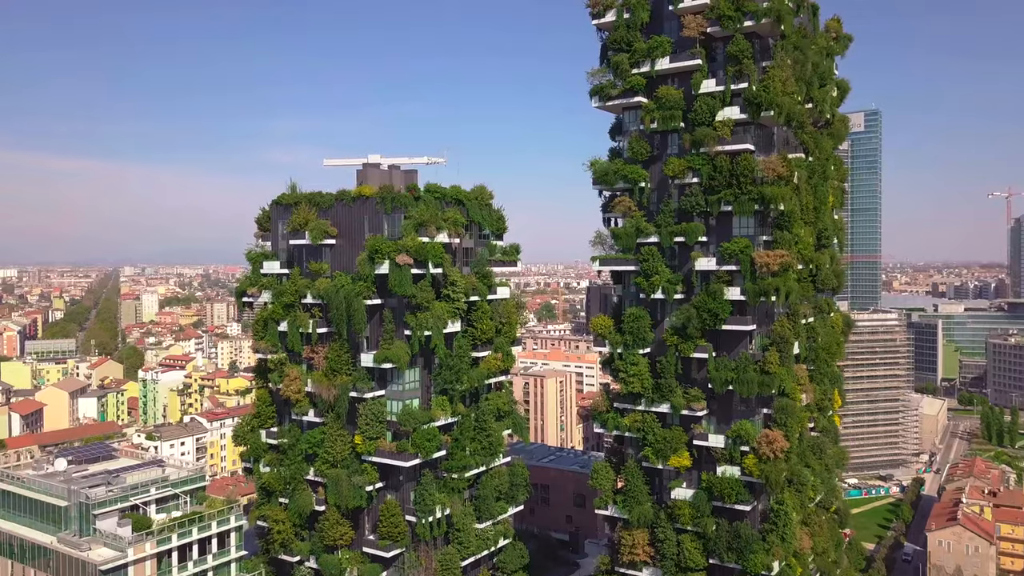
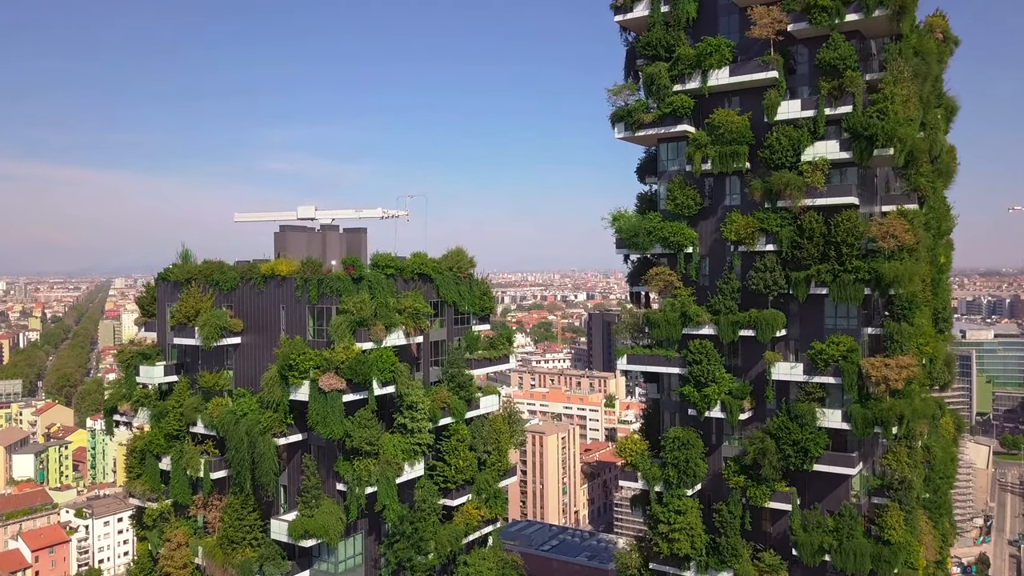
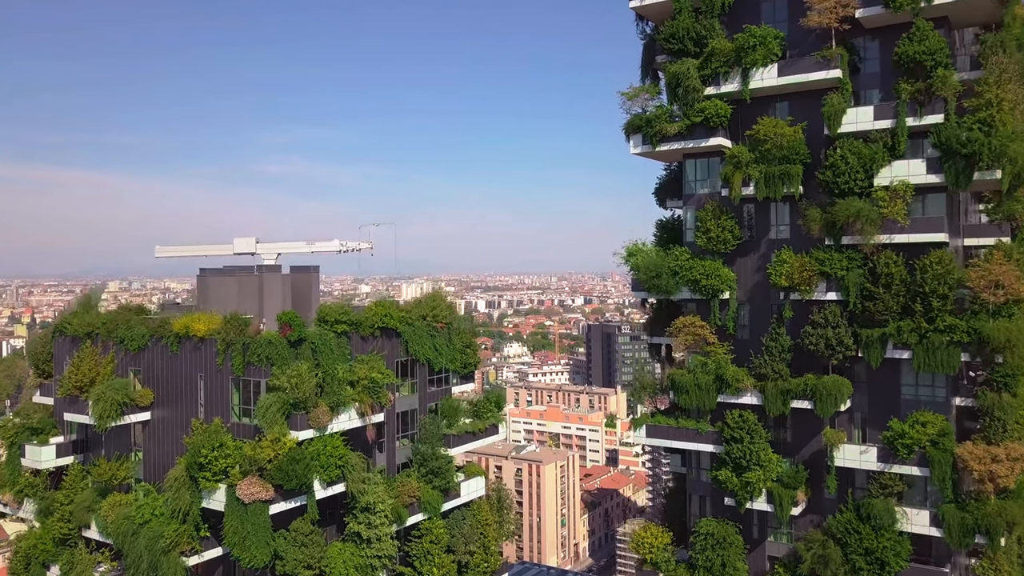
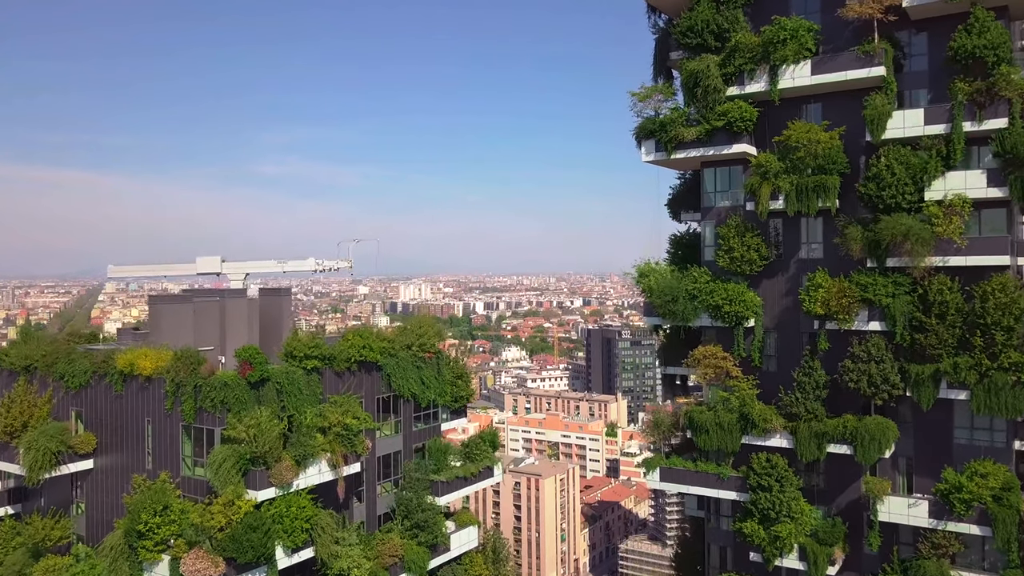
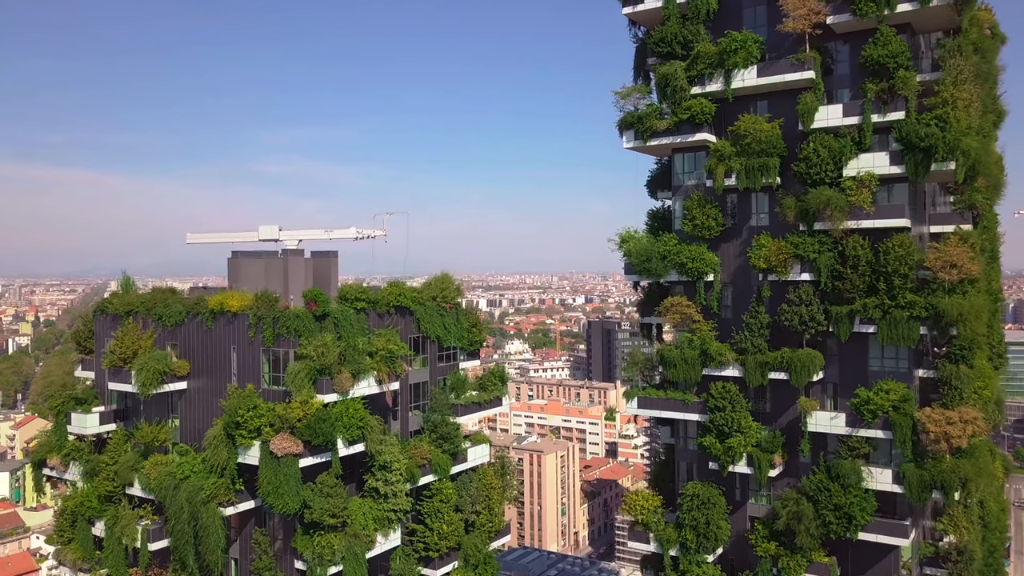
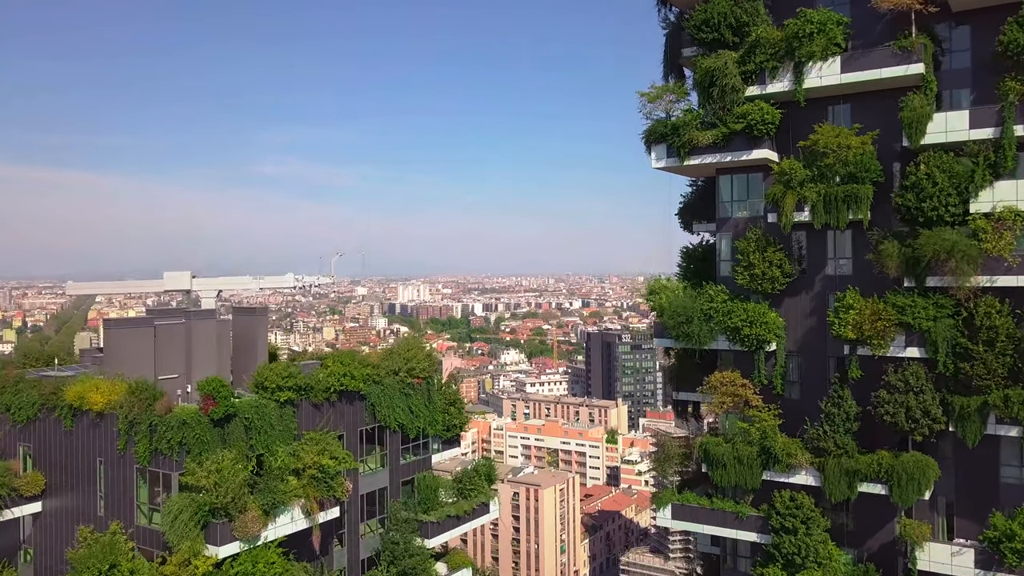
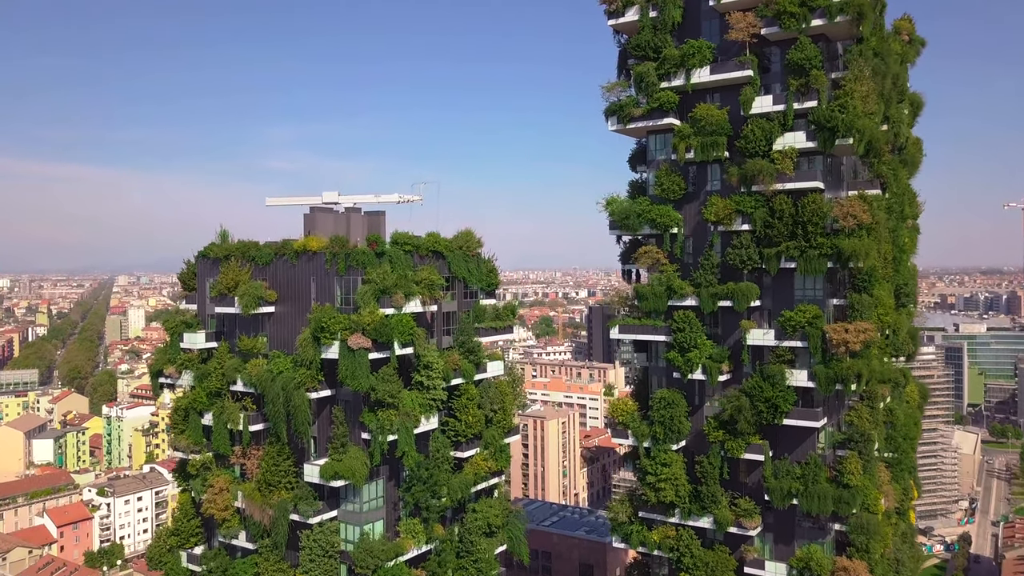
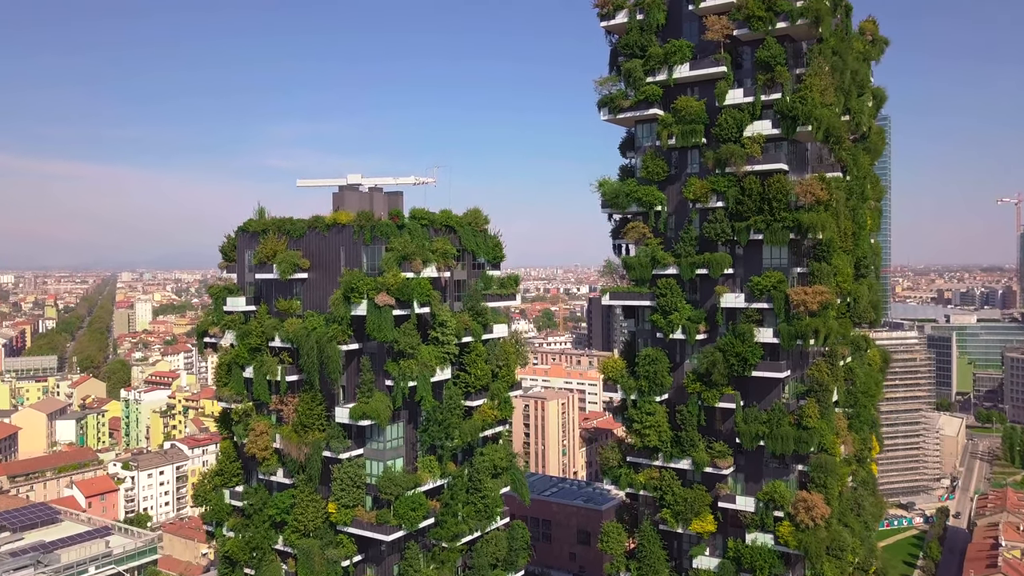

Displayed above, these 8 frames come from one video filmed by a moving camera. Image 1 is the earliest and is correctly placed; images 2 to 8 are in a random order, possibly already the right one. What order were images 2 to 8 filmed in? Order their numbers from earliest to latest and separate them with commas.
8, 7, 2, 5, 3, 4, 6
